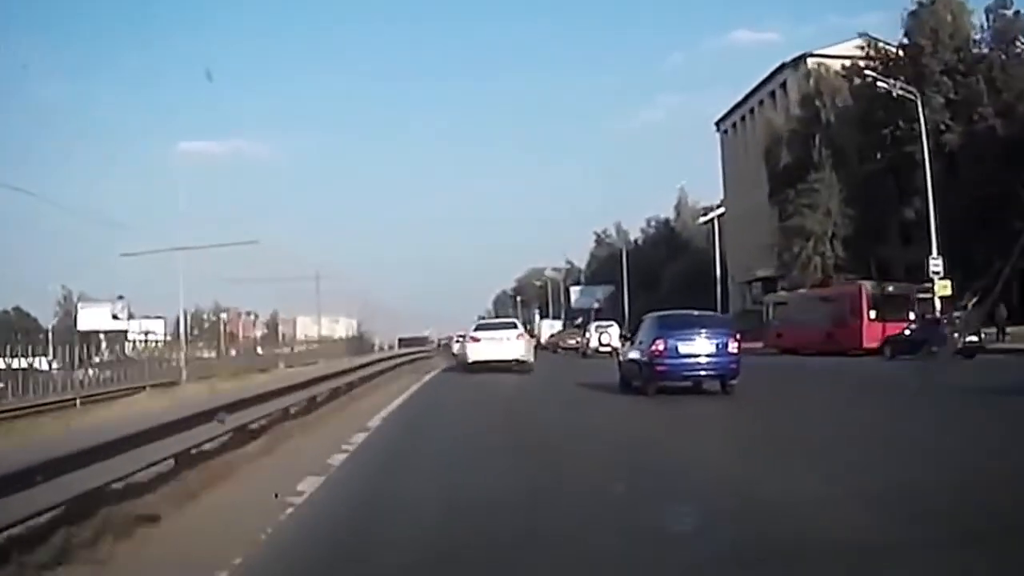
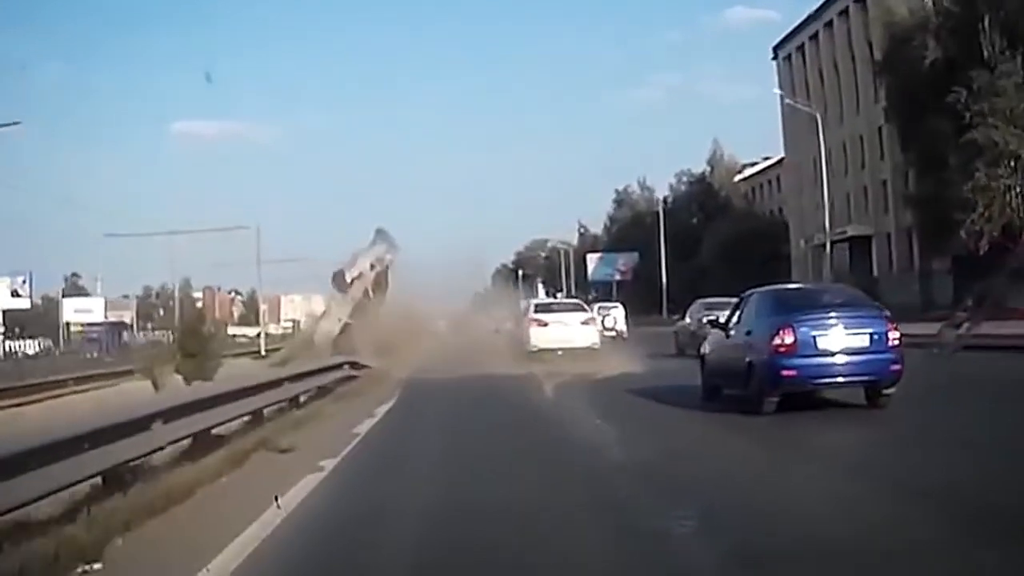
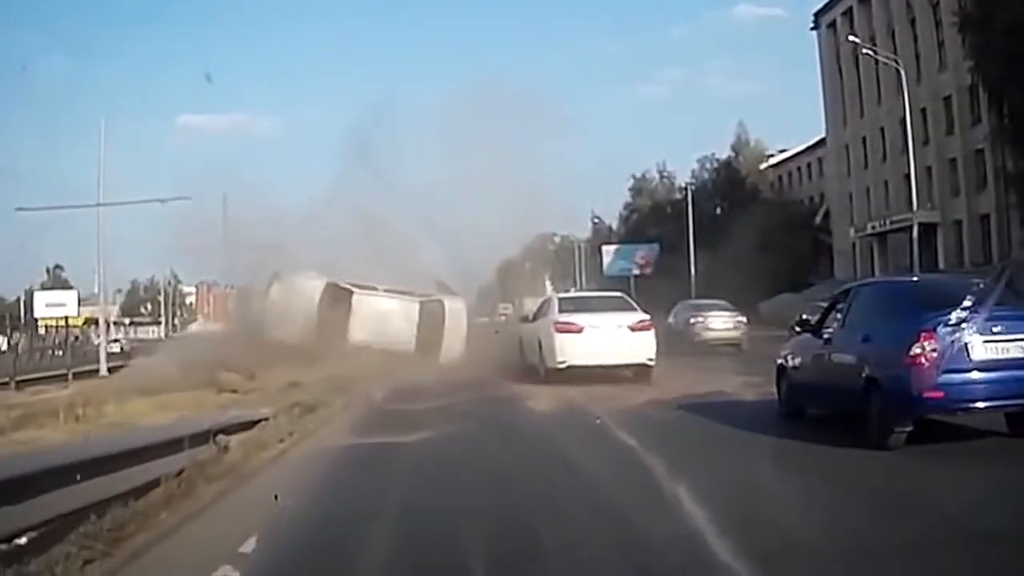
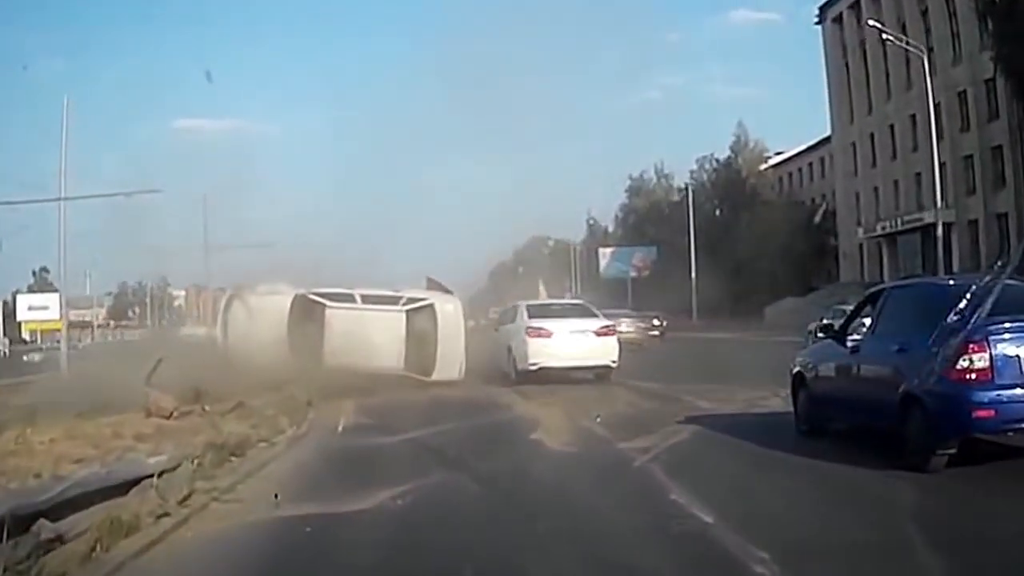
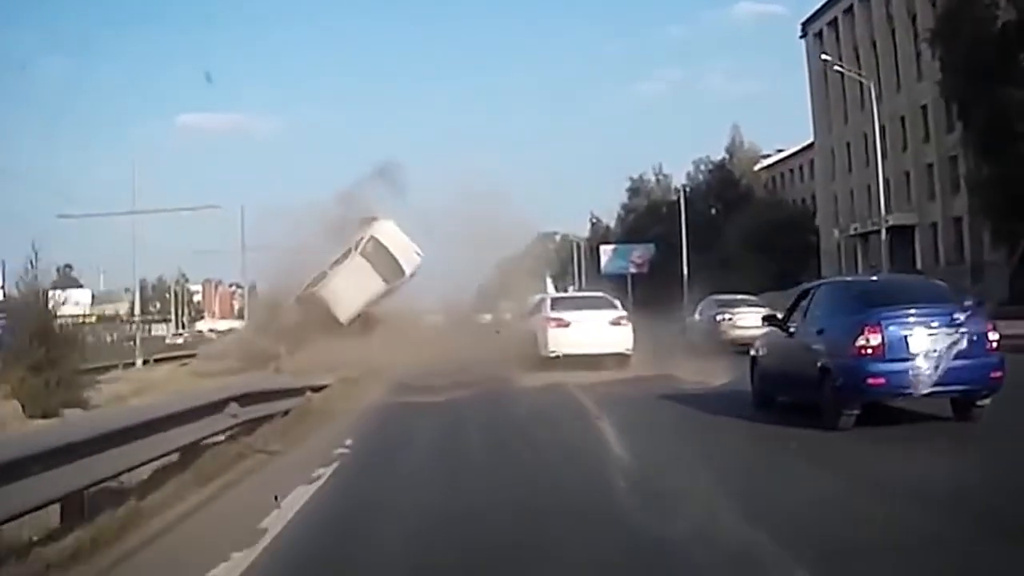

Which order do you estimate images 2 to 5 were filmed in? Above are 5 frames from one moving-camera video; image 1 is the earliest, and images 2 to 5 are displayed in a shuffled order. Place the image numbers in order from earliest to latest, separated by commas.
2, 5, 3, 4
